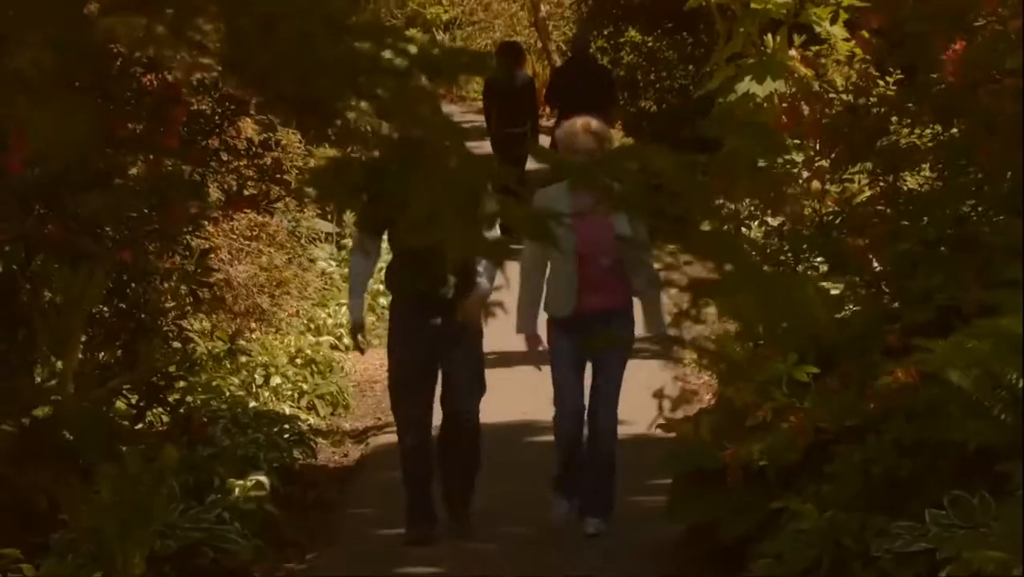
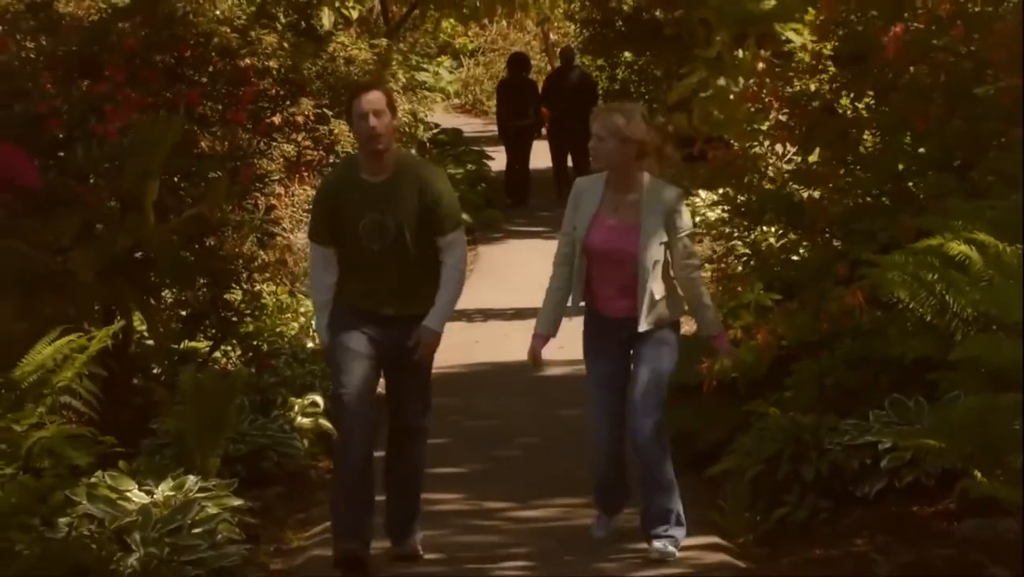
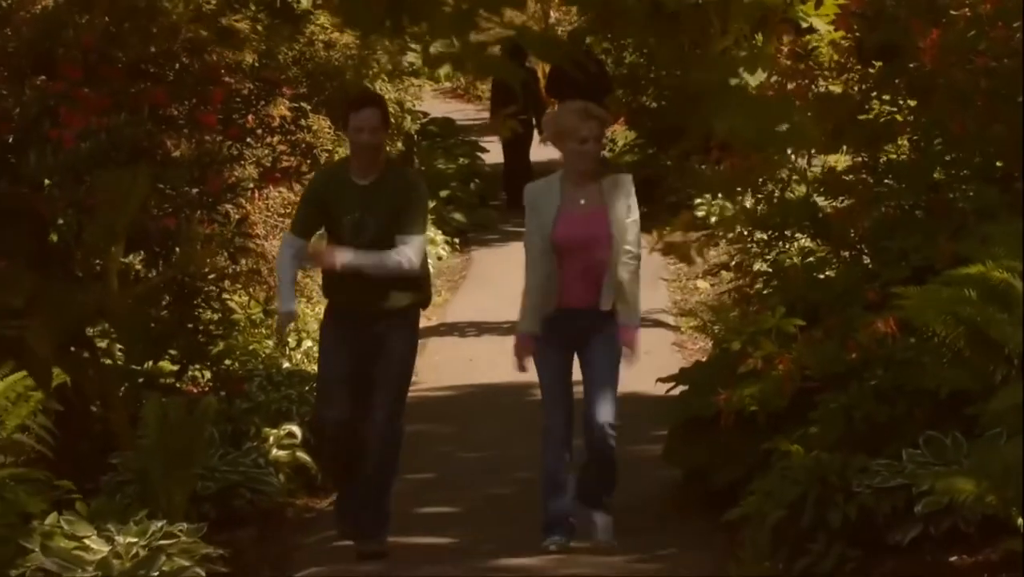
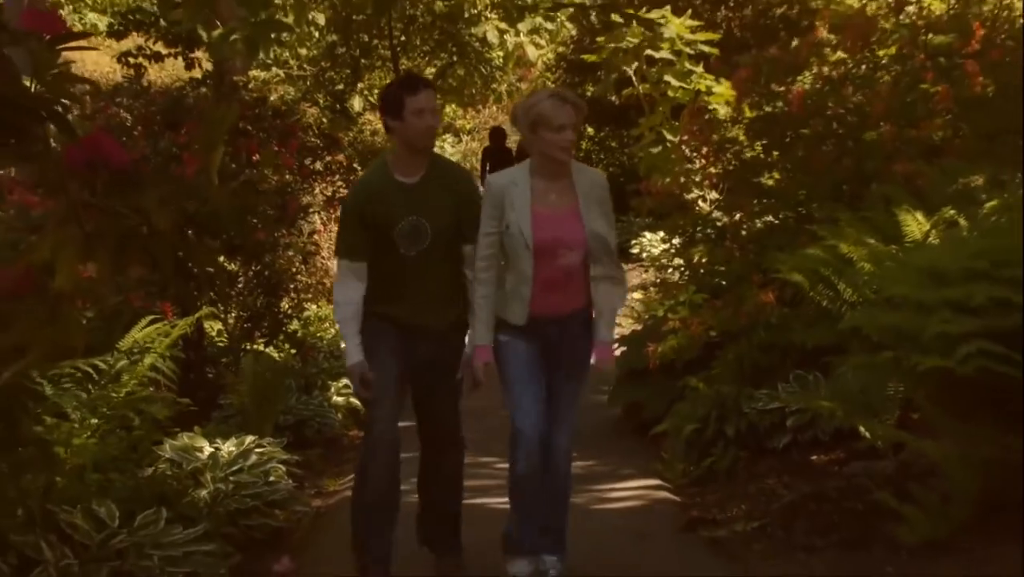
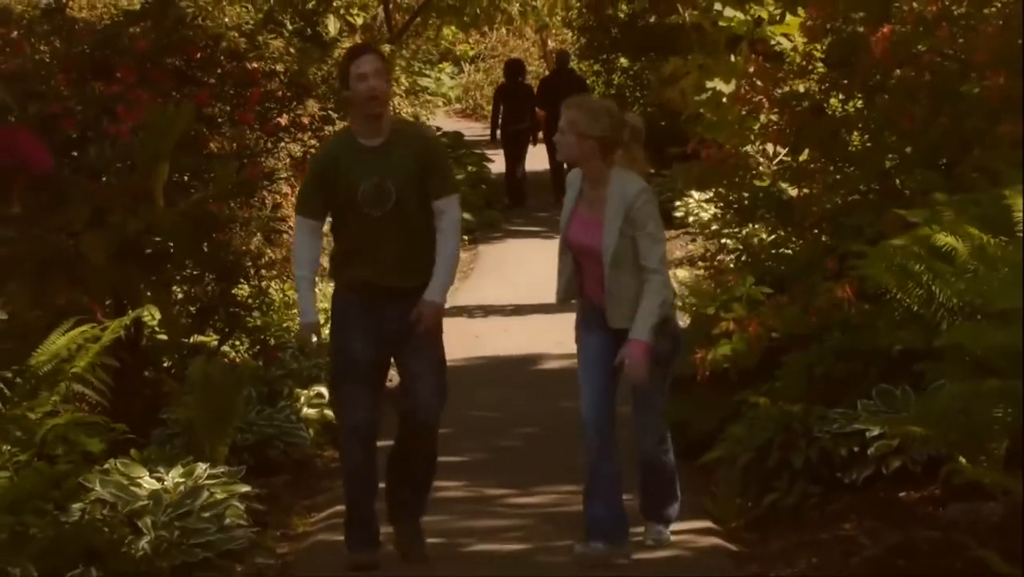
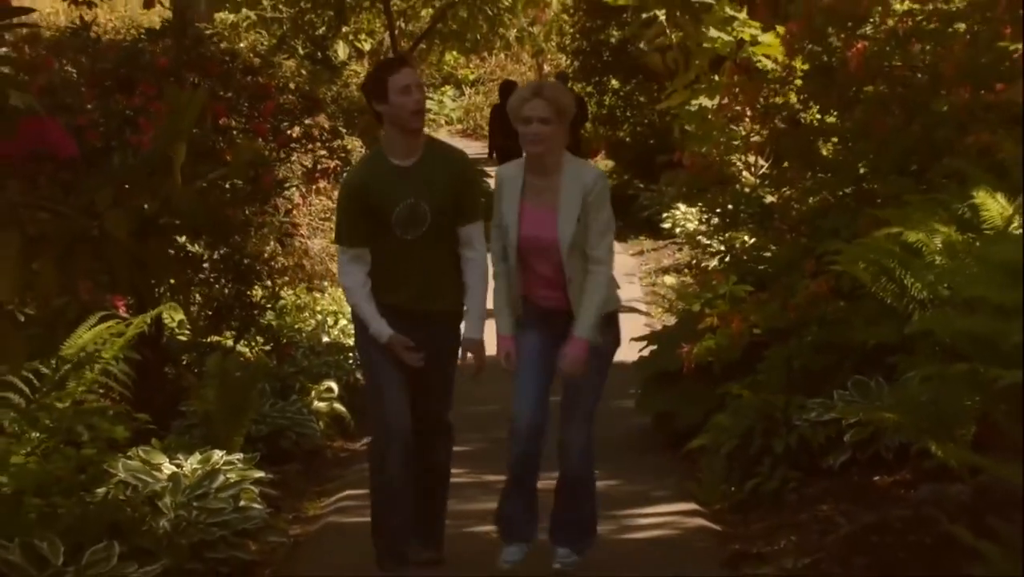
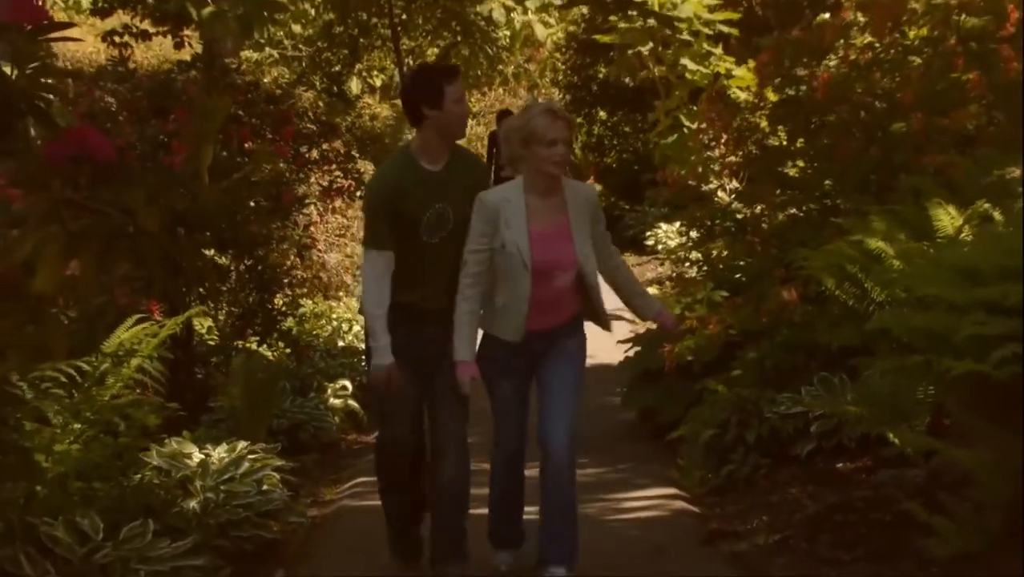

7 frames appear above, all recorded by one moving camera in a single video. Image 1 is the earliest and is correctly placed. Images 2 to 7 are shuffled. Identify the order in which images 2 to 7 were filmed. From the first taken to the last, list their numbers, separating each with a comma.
3, 2, 5, 6, 7, 4
